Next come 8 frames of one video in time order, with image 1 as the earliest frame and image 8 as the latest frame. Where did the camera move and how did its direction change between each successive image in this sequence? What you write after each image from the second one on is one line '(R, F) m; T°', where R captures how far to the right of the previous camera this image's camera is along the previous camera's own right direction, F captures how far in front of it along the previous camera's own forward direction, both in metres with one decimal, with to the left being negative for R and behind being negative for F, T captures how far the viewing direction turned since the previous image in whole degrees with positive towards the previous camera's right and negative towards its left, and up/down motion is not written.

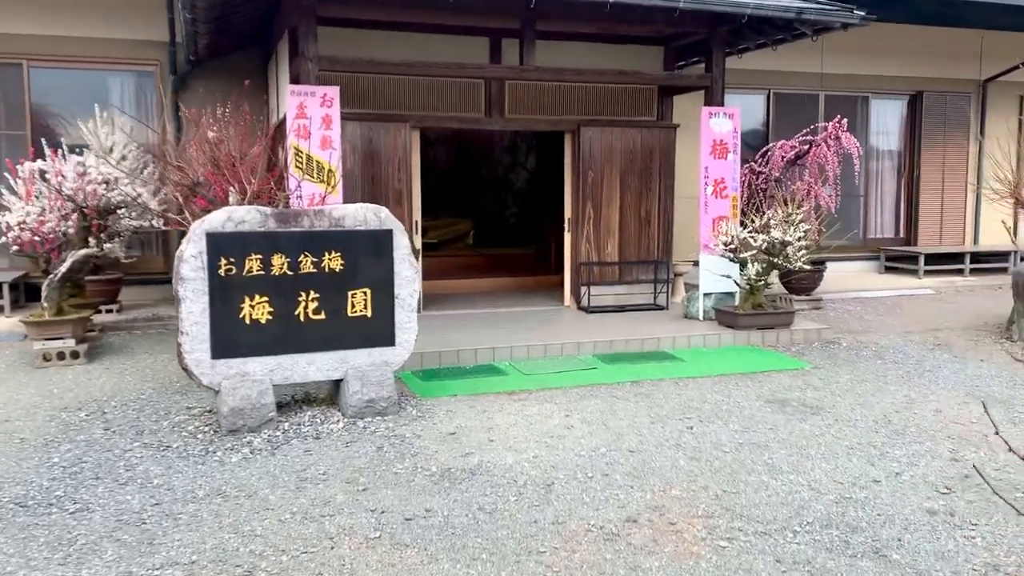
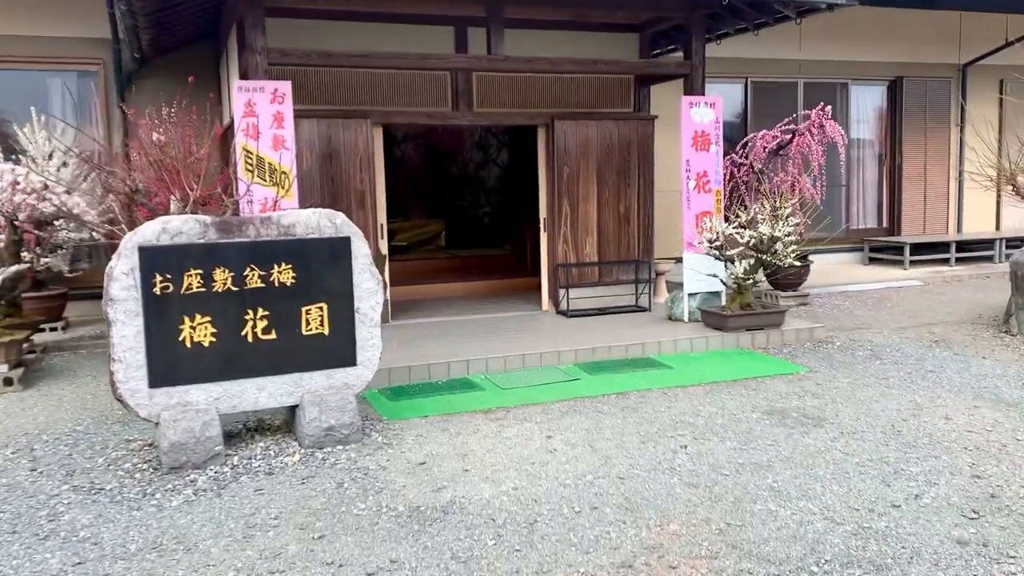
(0.0, +0.5) m; +2°
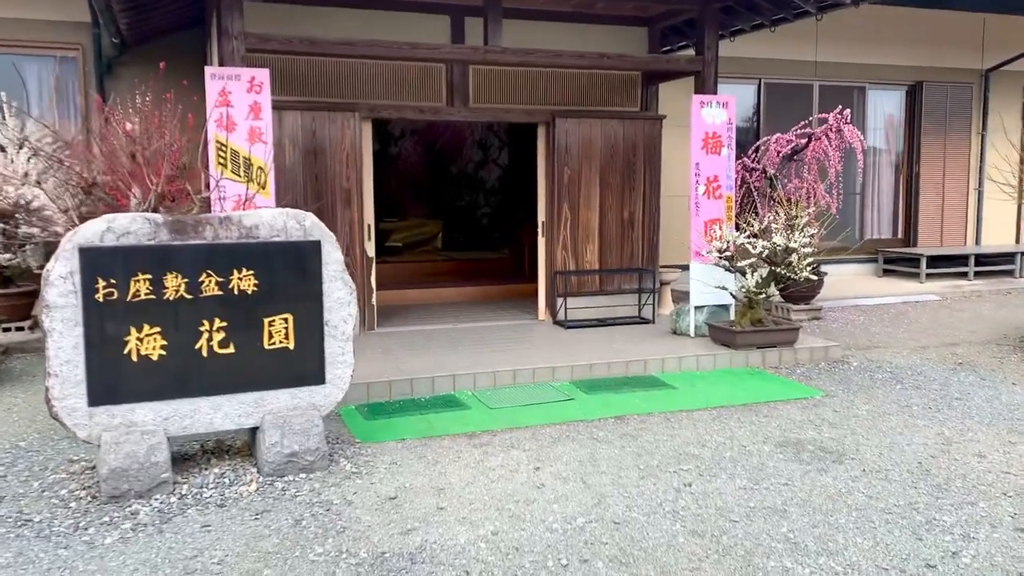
(+0.1, +0.5) m; 0°
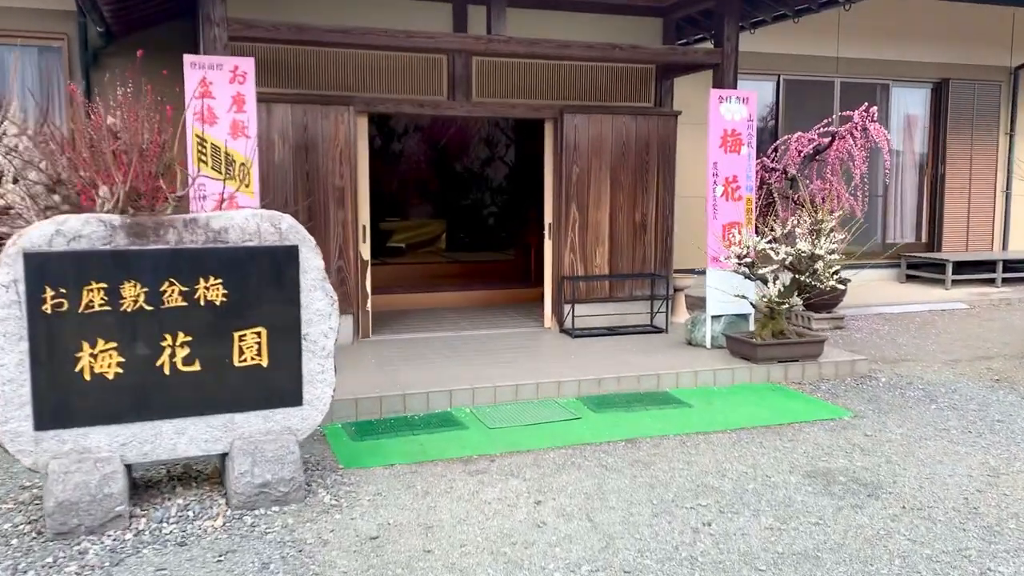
(0.0, +0.4) m; -1°
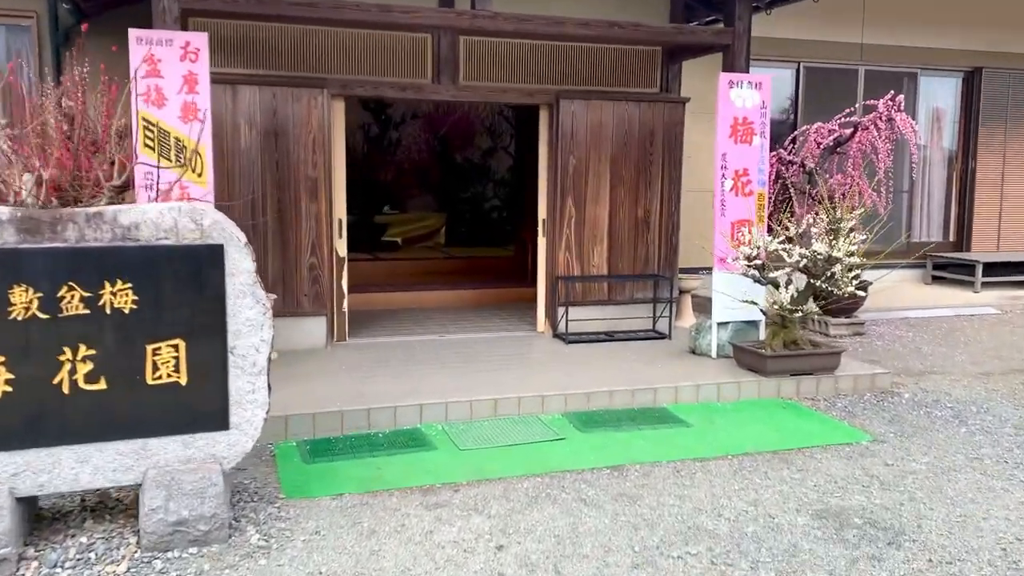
(+0.2, +0.5) m; -1°
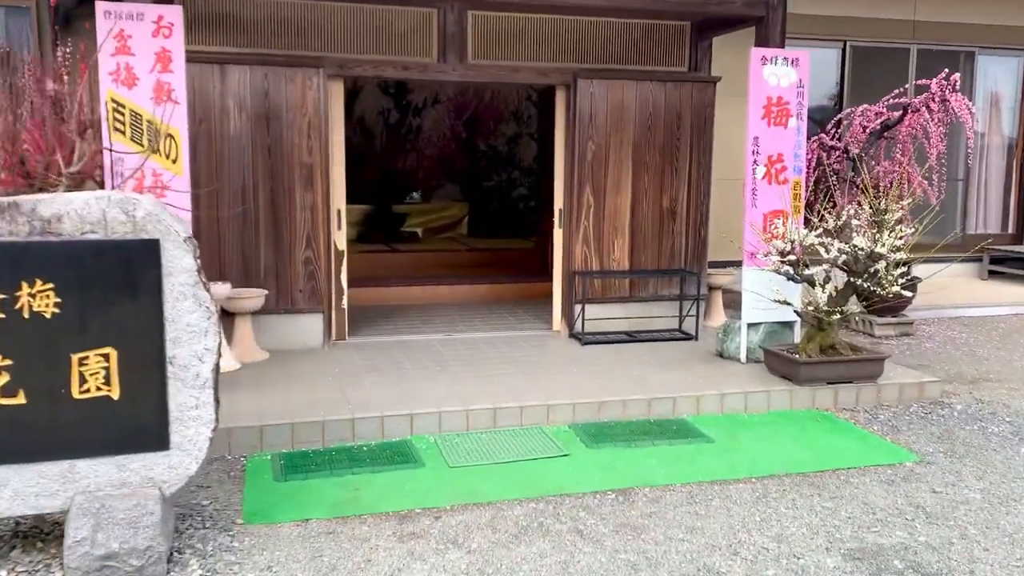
(+0.2, +0.4) m; -3°
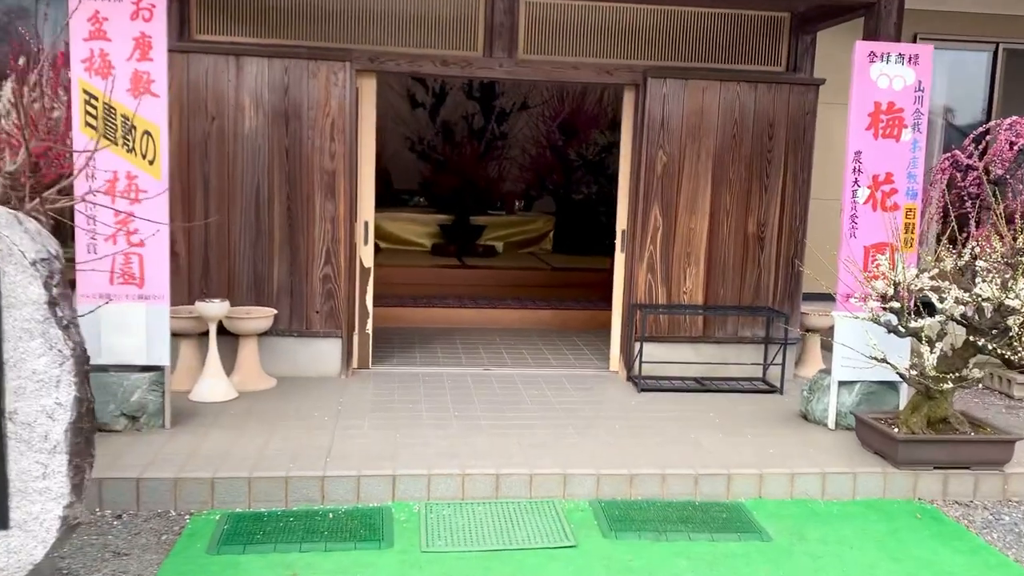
(+0.4, +0.8) m; -8°
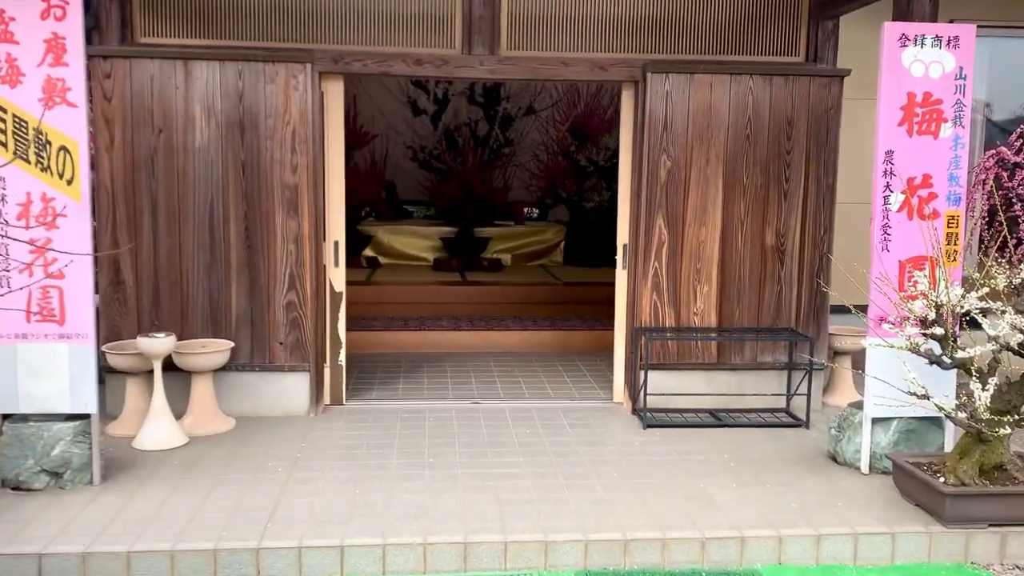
(+0.2, +0.5) m; -2°
